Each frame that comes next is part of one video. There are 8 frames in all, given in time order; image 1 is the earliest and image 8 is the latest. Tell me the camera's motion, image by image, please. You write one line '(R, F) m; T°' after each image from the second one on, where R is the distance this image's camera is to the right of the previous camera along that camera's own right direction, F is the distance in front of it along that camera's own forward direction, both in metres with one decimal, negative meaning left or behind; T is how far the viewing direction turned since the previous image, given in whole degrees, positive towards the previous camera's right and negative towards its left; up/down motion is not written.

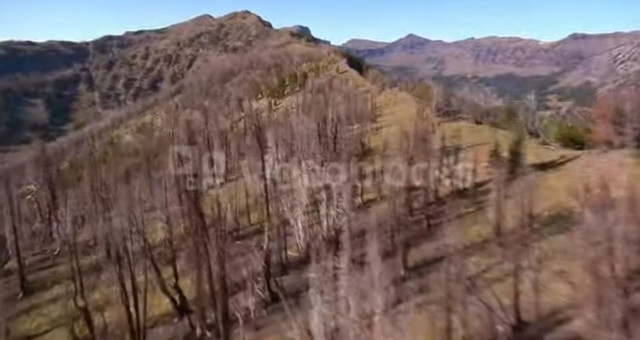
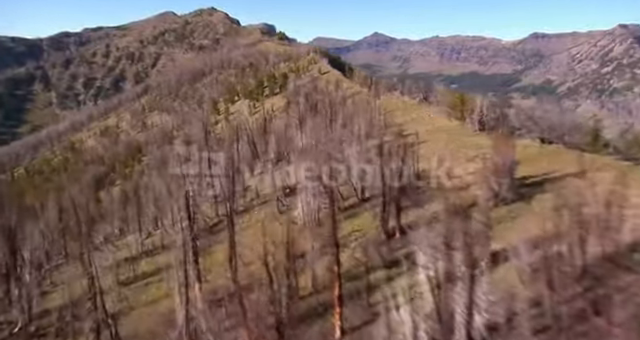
(-6.0, +13.6) m; +3°
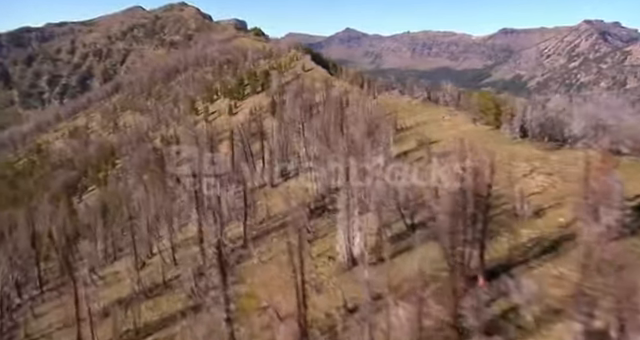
(-4.5, +8.9) m; +3°
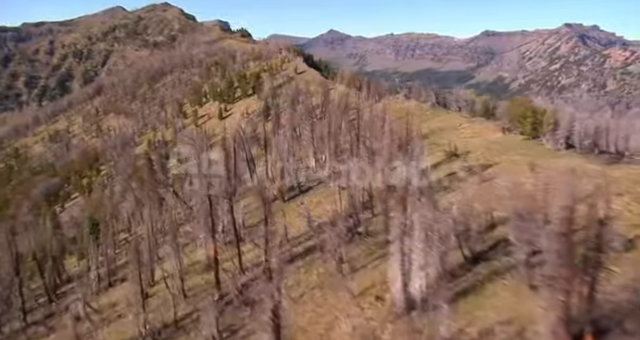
(-3.4, +6.3) m; +2°
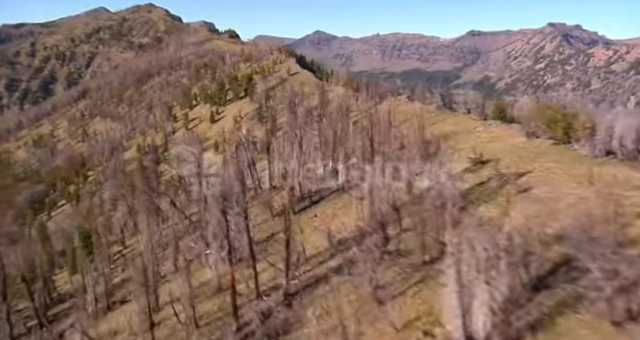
(-2.5, +4.4) m; +1°
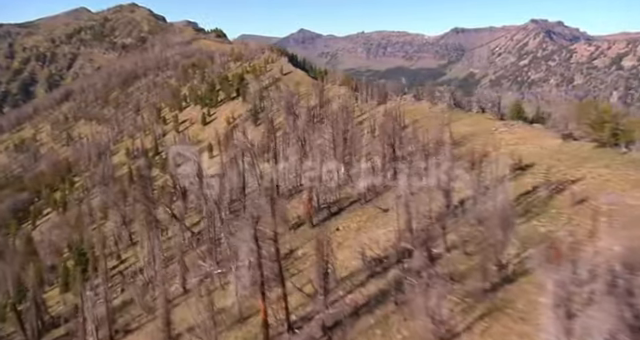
(-3.0, +5.1) m; +1°
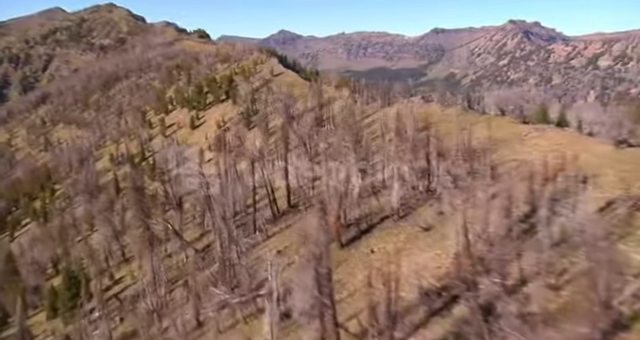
(-3.8, +6.2) m; +2°
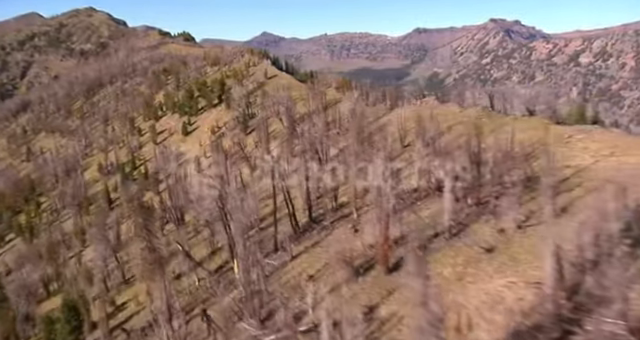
(-3.8, +6.2) m; +2°
